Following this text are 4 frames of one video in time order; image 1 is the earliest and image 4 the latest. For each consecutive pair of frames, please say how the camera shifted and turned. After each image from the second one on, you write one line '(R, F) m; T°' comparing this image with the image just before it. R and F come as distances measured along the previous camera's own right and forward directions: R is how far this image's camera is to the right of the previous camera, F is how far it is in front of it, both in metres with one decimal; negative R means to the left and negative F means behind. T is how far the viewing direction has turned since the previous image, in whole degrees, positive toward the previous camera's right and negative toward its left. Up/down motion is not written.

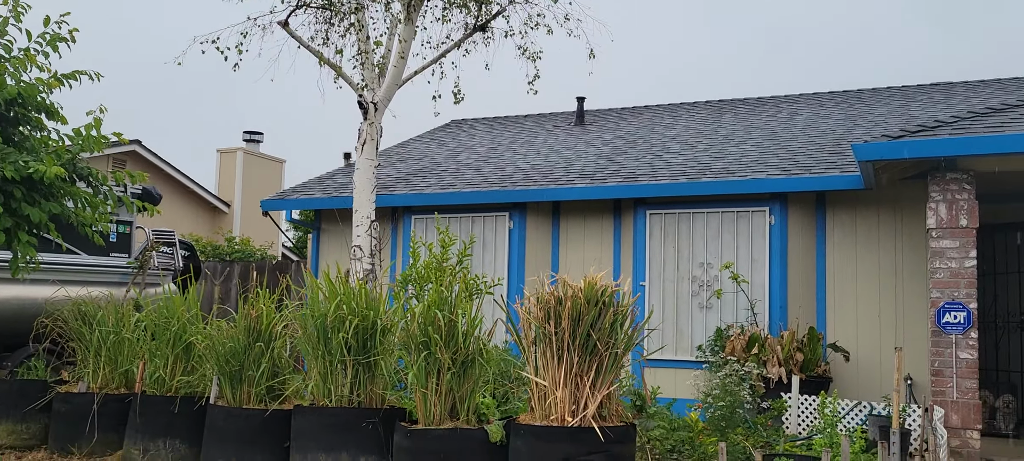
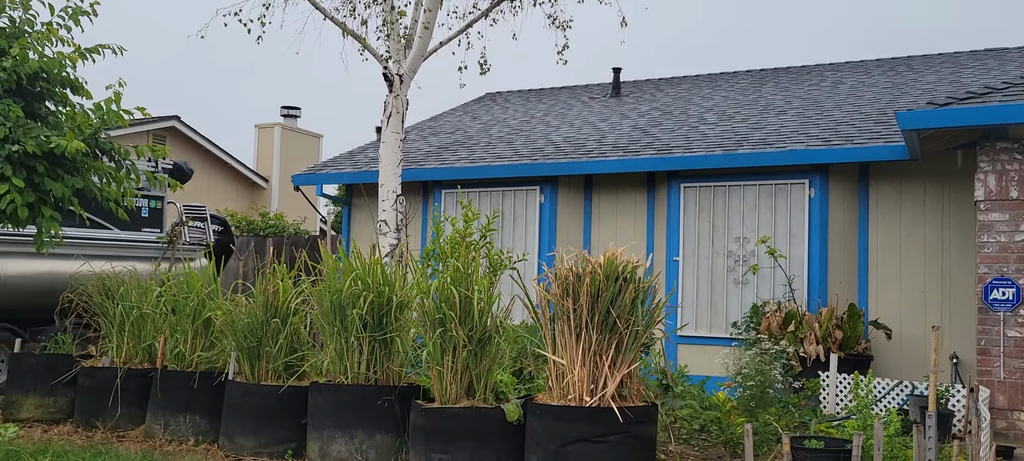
(+0.1, +0.1) m; -3°
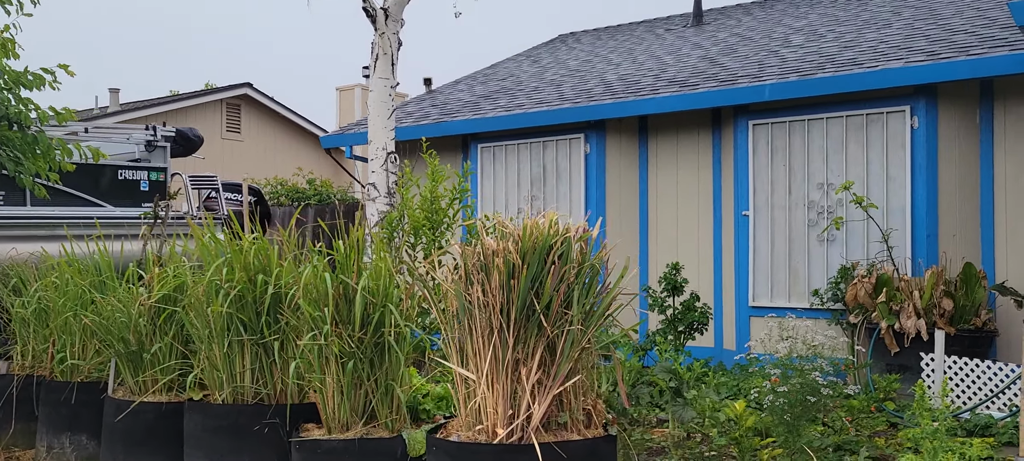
(+0.8, +1.3) m; -9°
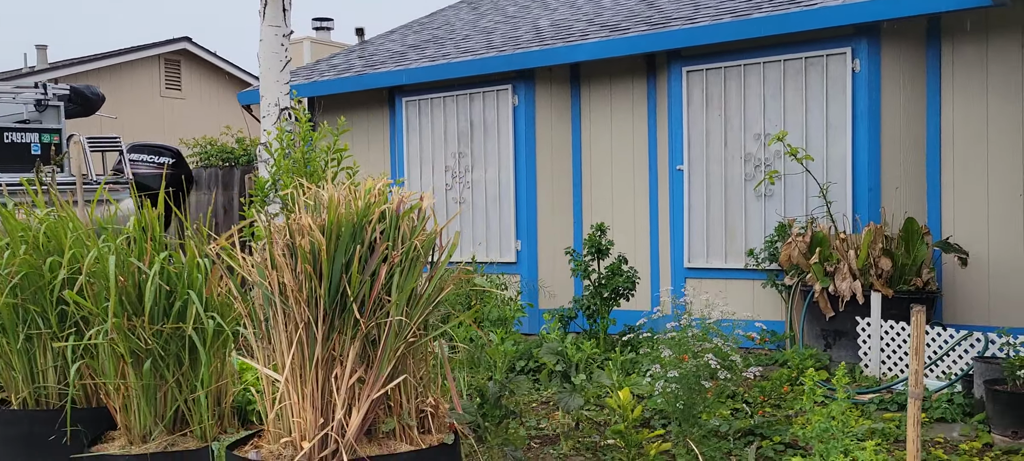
(+0.5, +0.5) m; +1°
